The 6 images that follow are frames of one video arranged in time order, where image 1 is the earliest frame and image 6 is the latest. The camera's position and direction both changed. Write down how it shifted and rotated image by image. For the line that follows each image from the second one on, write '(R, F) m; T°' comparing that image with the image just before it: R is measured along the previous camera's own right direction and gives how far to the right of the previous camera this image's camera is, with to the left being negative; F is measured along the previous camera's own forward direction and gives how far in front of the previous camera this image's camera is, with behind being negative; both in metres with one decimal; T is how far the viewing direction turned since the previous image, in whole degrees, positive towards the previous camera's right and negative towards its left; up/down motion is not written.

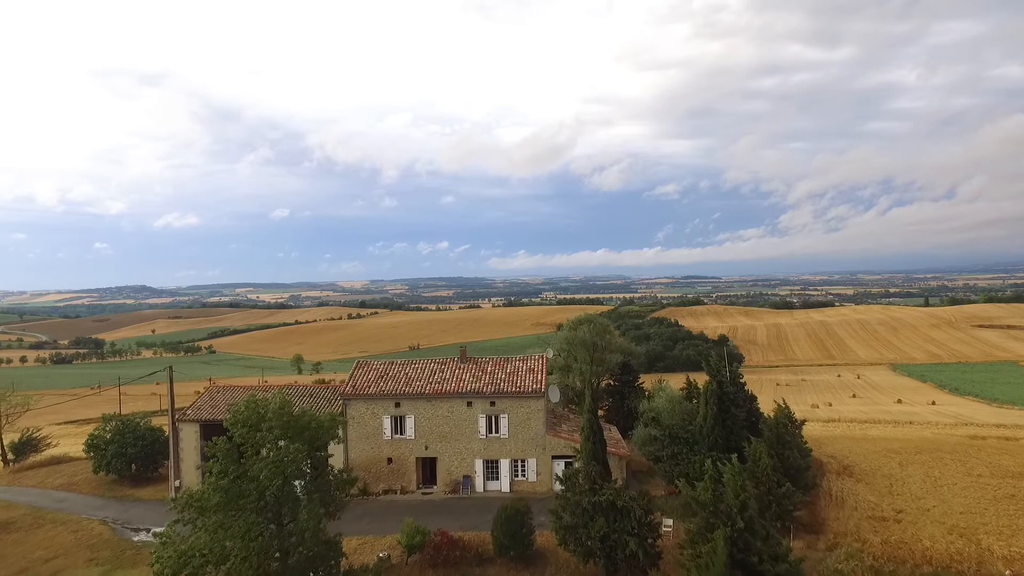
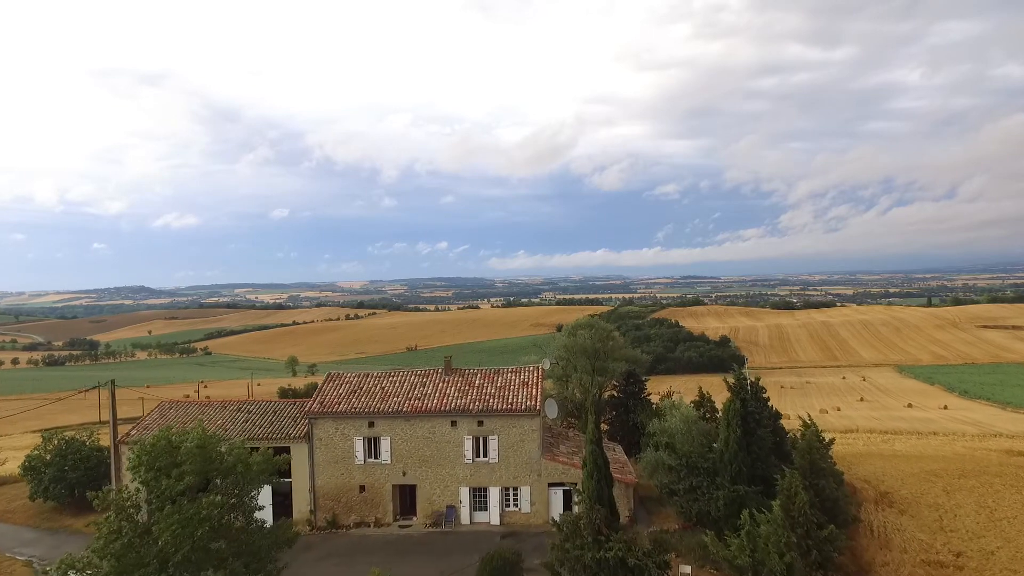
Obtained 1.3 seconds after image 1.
(+0.2, +1.9) m; 0°
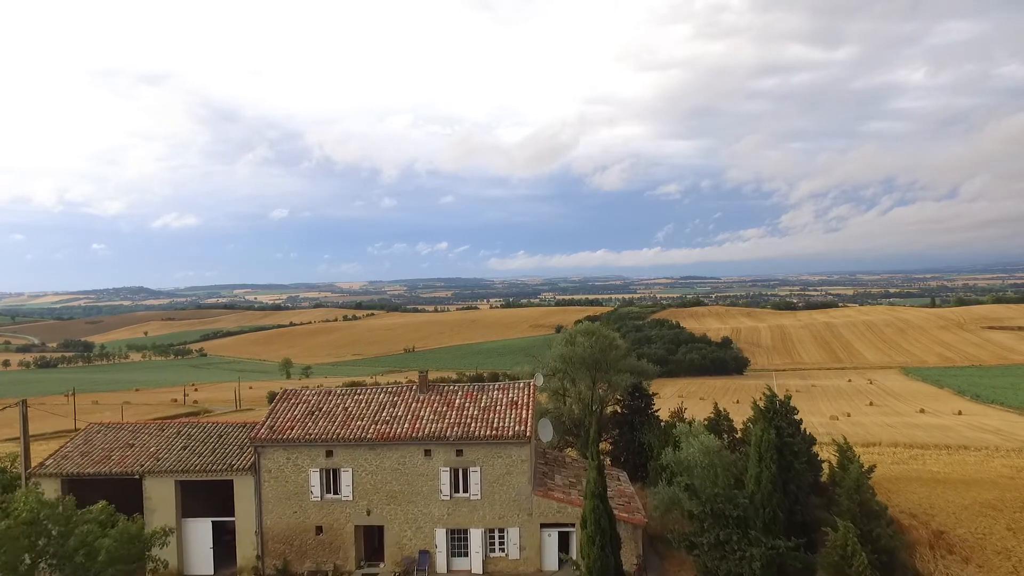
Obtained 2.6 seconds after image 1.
(+0.3, +2.1) m; 0°
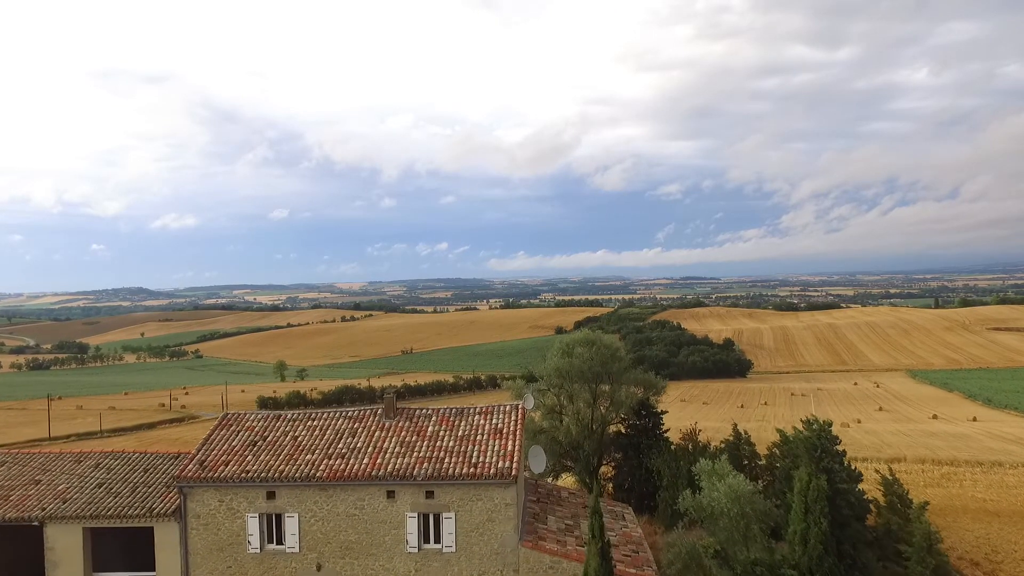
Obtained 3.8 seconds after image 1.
(+0.3, +2.0) m; 0°
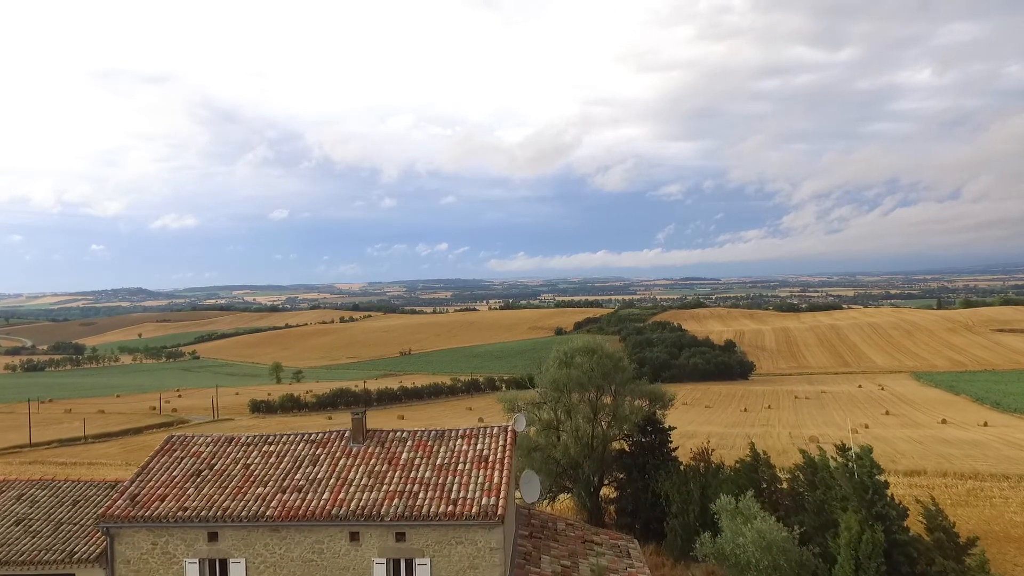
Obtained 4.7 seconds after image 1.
(+0.2, +1.4) m; 0°
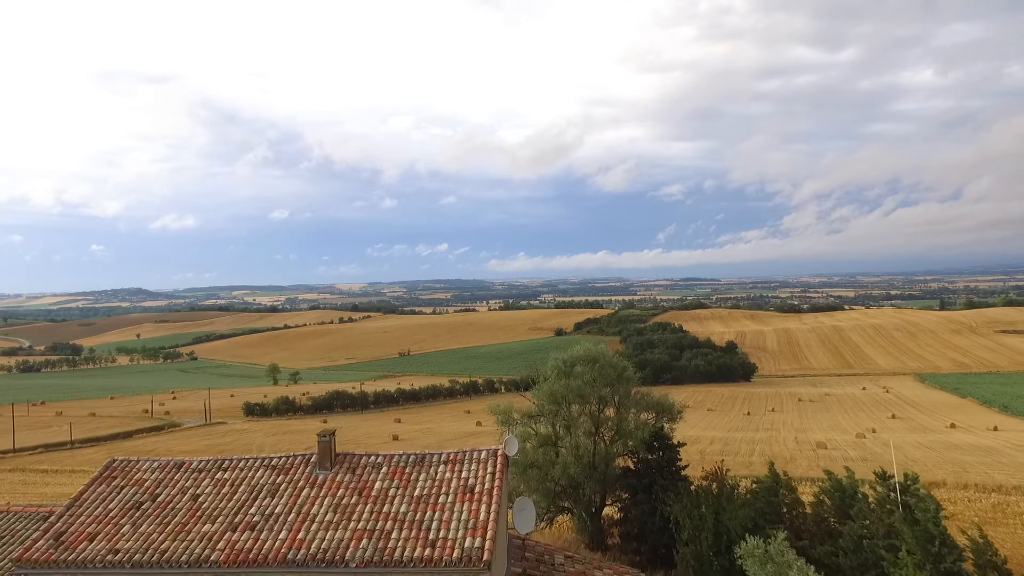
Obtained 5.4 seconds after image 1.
(+0.1, +1.1) m; 0°
